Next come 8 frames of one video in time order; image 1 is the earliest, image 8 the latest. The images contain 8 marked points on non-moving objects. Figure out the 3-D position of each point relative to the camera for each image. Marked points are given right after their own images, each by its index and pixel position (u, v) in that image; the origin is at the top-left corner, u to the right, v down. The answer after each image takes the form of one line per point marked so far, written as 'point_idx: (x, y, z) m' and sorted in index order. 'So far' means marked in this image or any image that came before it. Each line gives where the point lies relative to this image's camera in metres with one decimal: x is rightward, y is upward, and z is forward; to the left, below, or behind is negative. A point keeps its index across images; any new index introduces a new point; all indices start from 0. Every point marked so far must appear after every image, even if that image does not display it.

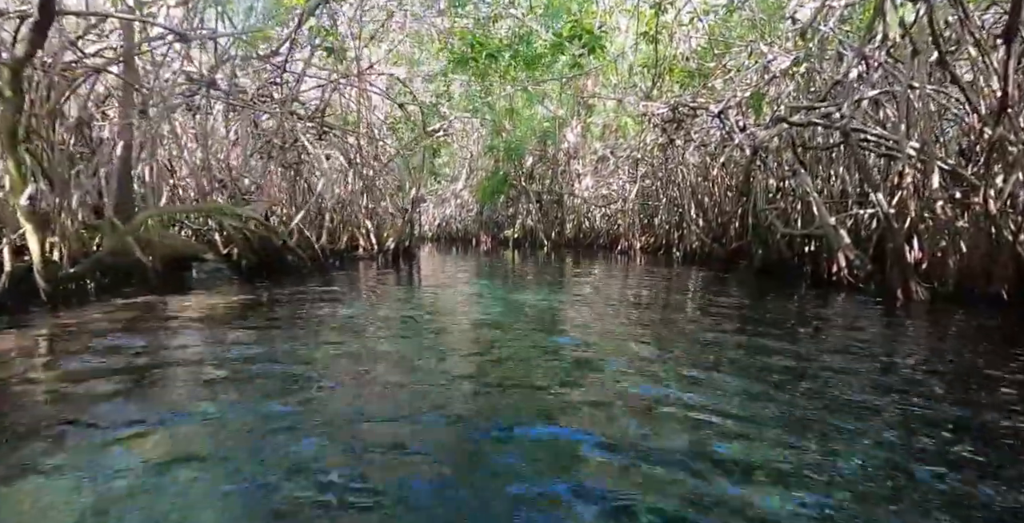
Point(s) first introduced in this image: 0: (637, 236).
0: (+2.4, +0.5, +12.2) m
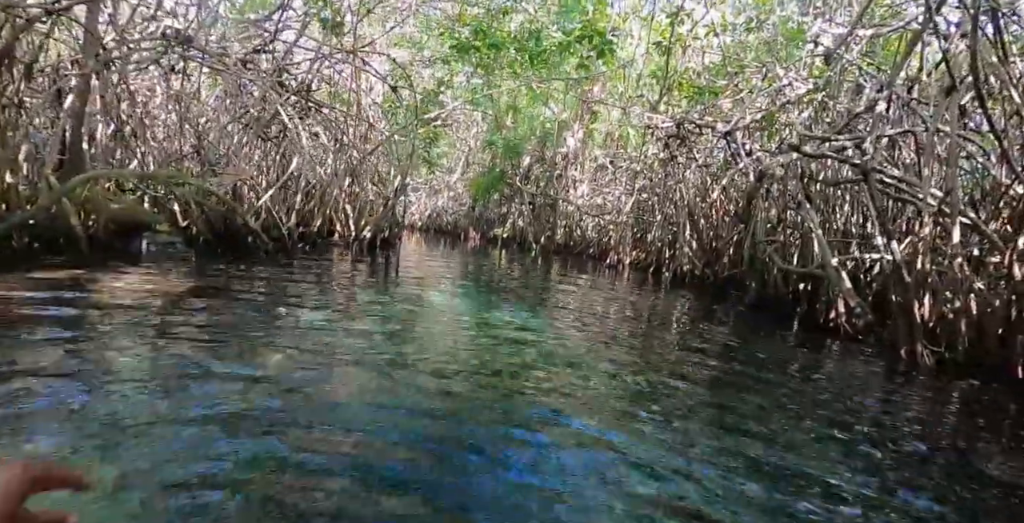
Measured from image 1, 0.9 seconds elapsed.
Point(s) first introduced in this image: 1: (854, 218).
0: (+2.2, +0.2, +11.8) m
1: (+3.1, +0.4, +5.6) m
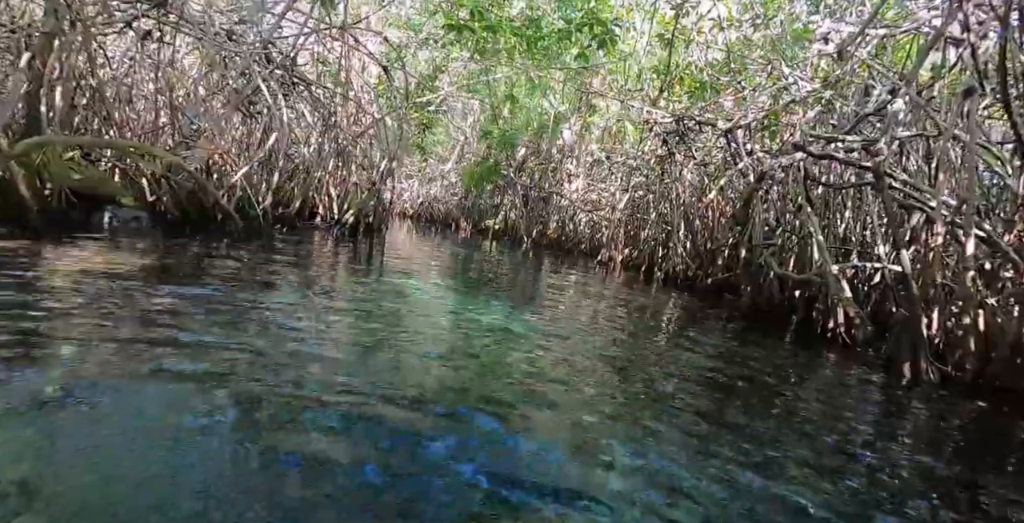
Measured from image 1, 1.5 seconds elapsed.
0: (+2.0, +0.2, +11.5) m
1: (+3.0, +0.3, +5.3) m
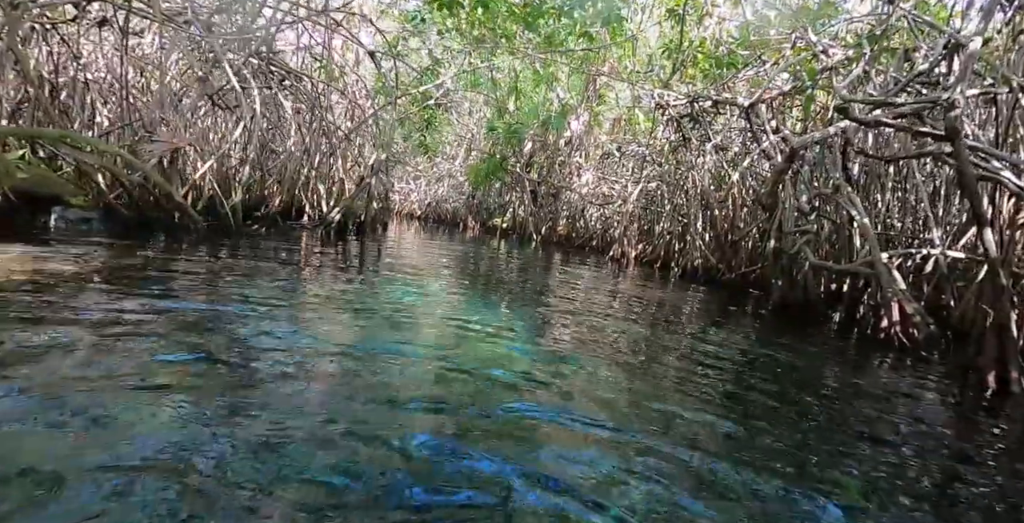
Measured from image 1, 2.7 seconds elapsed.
0: (+2.1, +0.3, +10.9) m
1: (+2.9, +0.4, +4.6) m
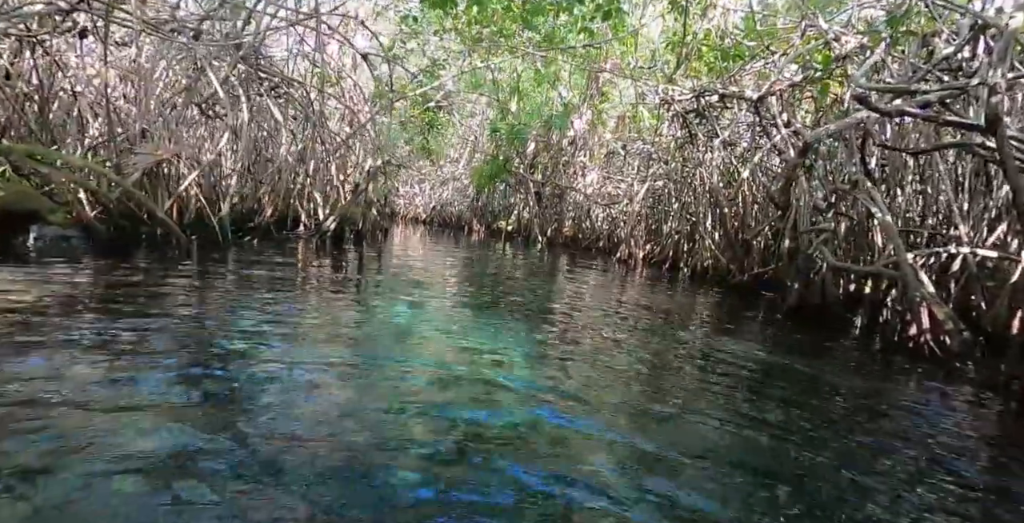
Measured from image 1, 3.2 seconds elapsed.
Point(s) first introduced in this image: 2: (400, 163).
0: (+2.2, +0.3, +10.6) m
1: (+2.9, +0.4, +4.4) m
2: (-2.9, +2.6, +16.5) m
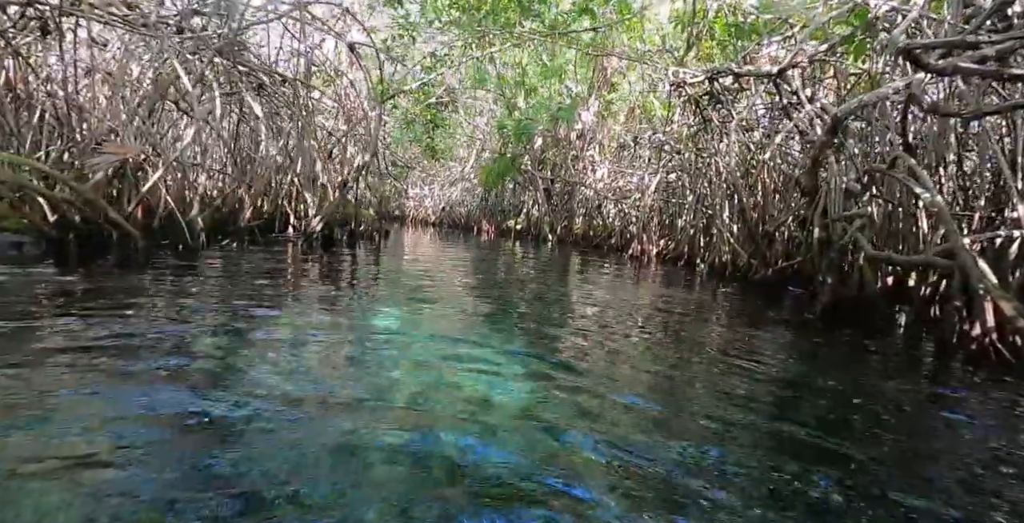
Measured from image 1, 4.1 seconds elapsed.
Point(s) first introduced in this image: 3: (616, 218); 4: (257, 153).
0: (+2.3, +0.3, +10.1) m
1: (+2.9, +0.5, +3.8) m
2: (-2.7, +2.5, +16.1) m
3: (+2.1, +0.9, +12.6) m
4: (-2.8, +1.2, +6.9) m
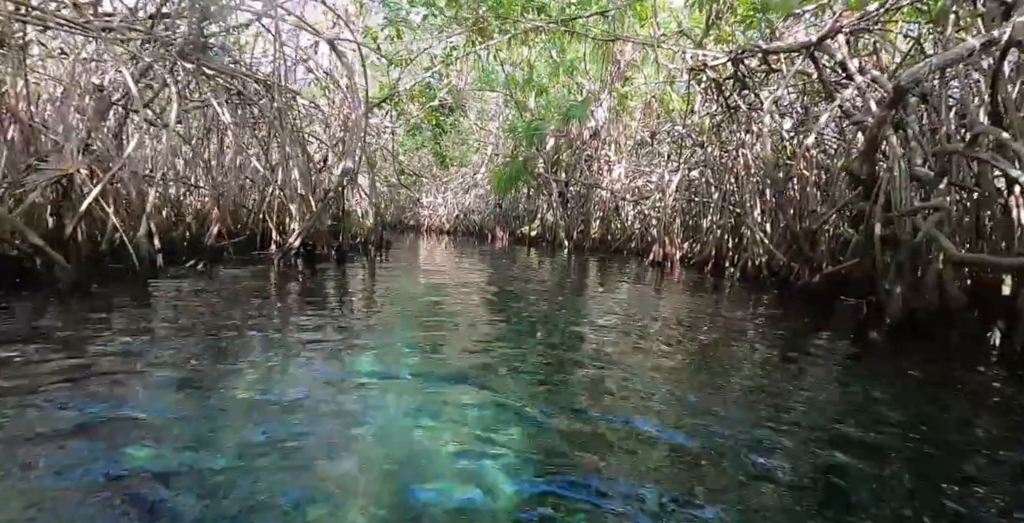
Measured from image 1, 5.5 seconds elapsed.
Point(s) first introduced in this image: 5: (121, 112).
0: (+2.4, +0.3, +9.2) m
1: (+2.8, +0.5, +3.0) m
2: (-2.4, +2.2, +15.5) m
3: (+2.3, +0.8, +11.8) m
4: (-2.8, +1.0, +6.3) m
5: (-3.4, +1.3, +5.5) m
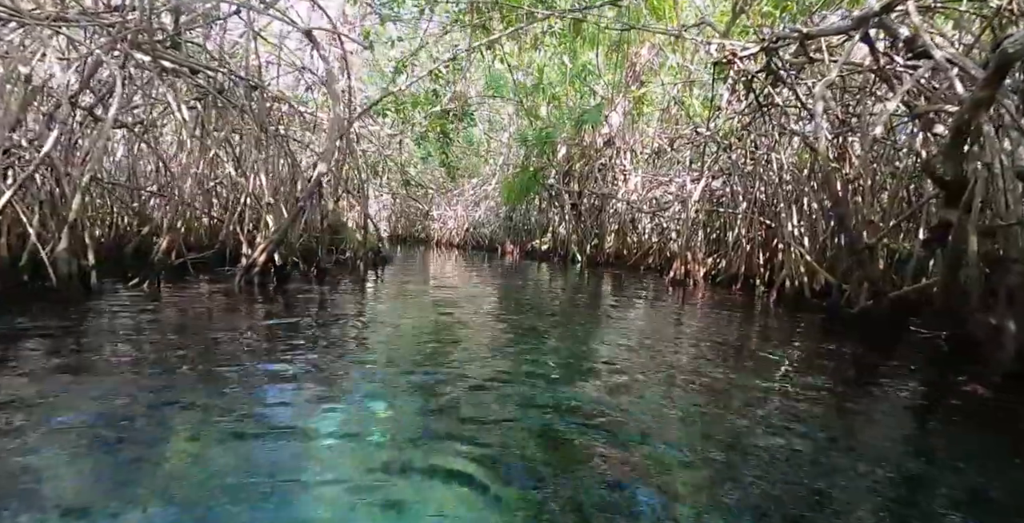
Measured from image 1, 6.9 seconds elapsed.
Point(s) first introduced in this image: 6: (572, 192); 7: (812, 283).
0: (+2.5, 0.0, +8.4) m
1: (+2.7, +0.4, +2.1) m
2: (-2.2, +1.8, +14.8) m
3: (+2.5, +0.5, +11.0) m
4: (-2.8, +0.8, +5.6) m
5: (-3.4, +1.2, +4.8) m
6: (+1.2, +1.4, +12.8) m
7: (+2.7, -0.2, +5.7) m
